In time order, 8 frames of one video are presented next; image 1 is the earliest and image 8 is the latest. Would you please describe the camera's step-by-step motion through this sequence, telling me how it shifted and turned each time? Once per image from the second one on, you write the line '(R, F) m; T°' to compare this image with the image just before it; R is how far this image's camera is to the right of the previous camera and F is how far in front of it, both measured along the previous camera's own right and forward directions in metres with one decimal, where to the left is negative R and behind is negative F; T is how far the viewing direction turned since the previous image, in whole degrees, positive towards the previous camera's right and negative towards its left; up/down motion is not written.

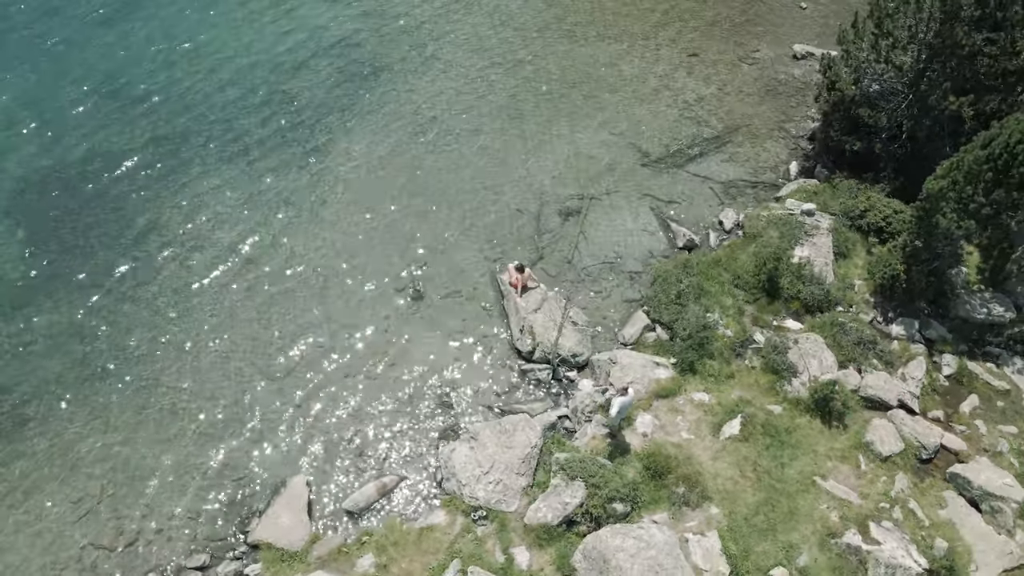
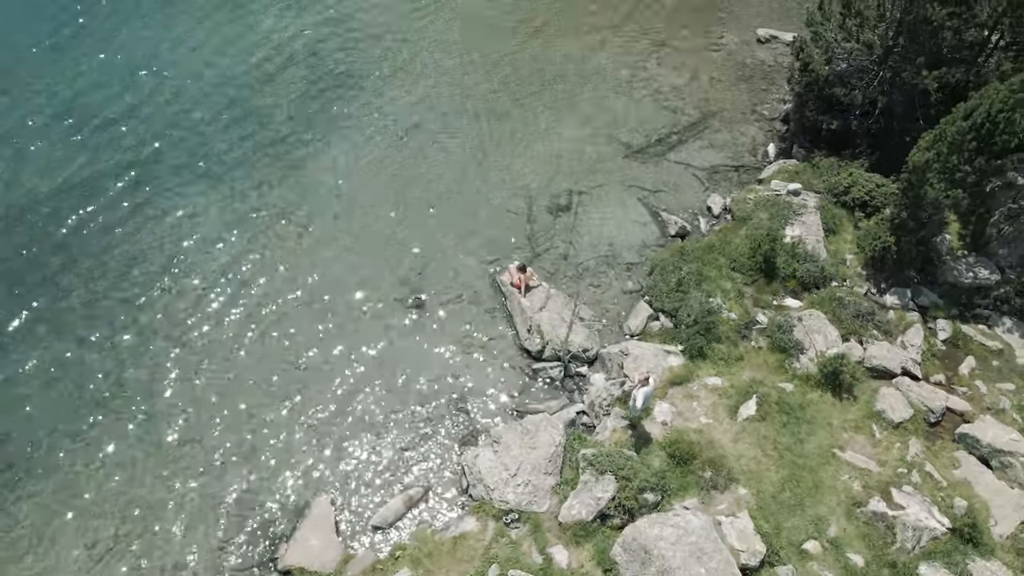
(-1.4, +0.1) m; +4°
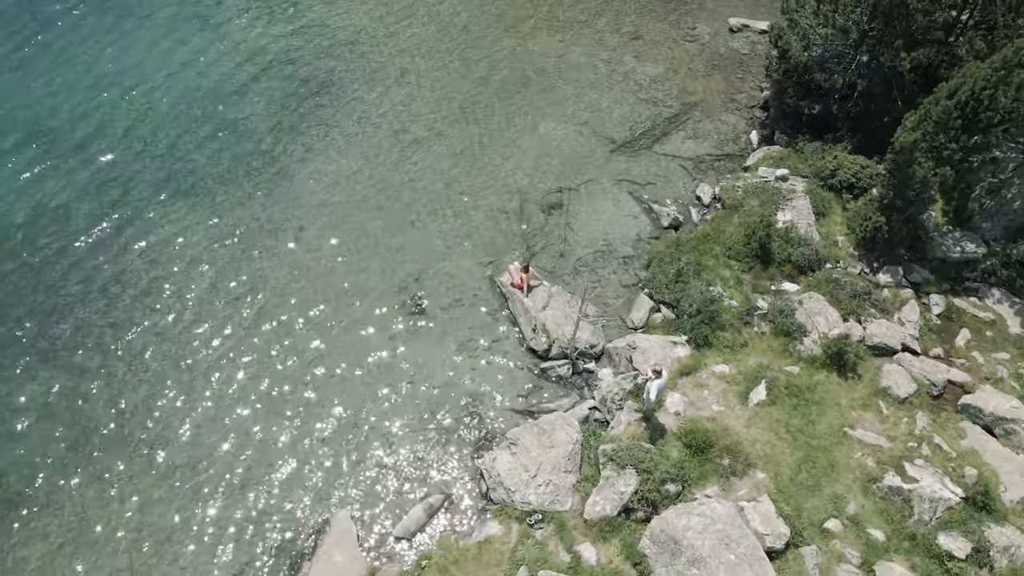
(-1.0, +0.1) m; +3°
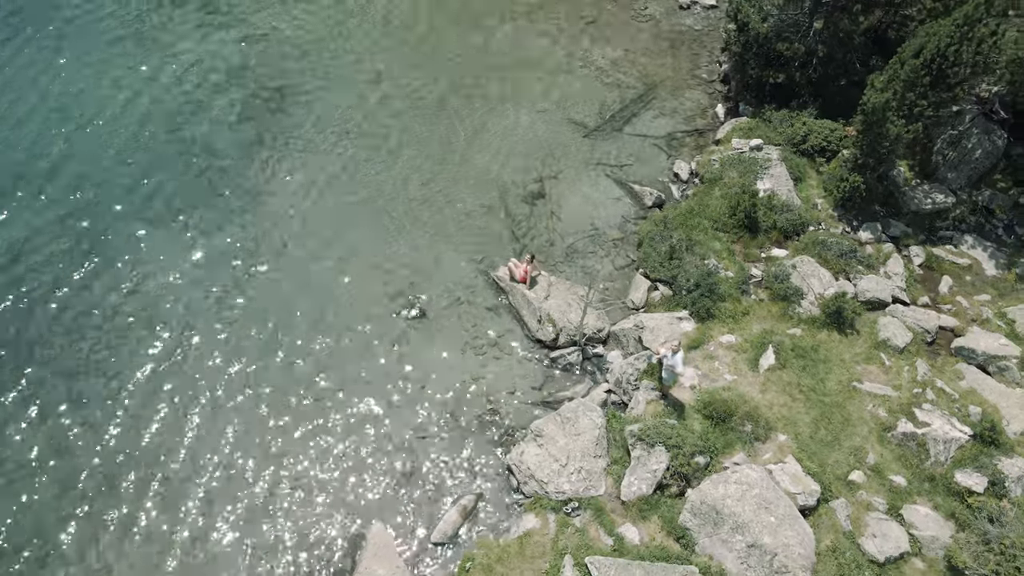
(-1.7, +0.1) m; +5°
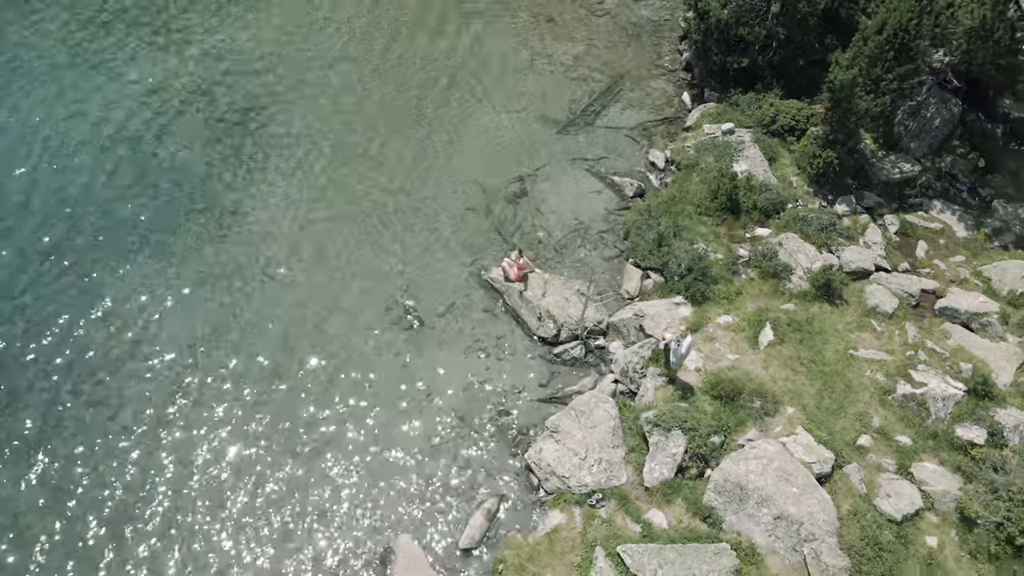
(-1.3, 0.0) m; +4°
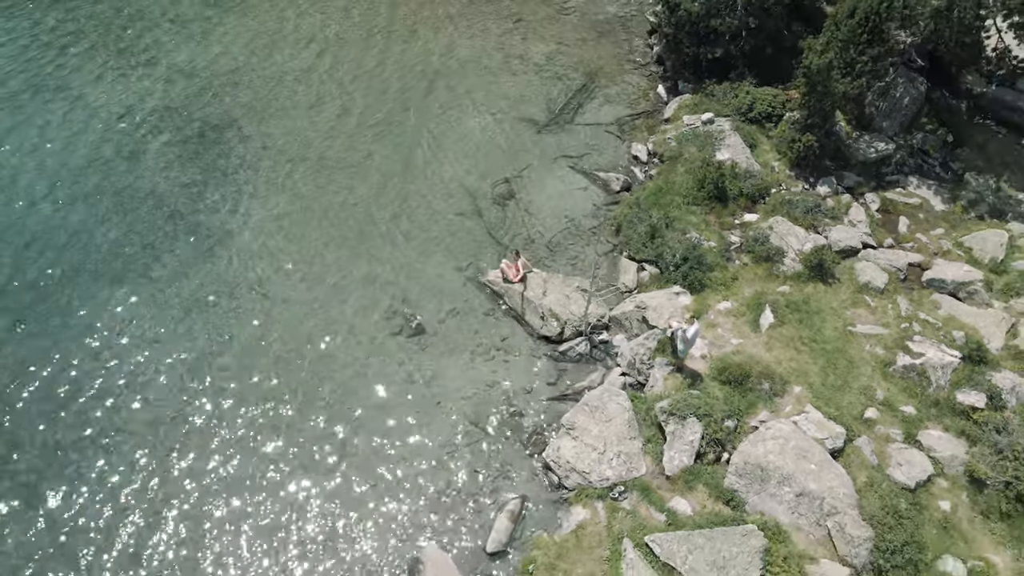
(-1.2, 0.0) m; +3°
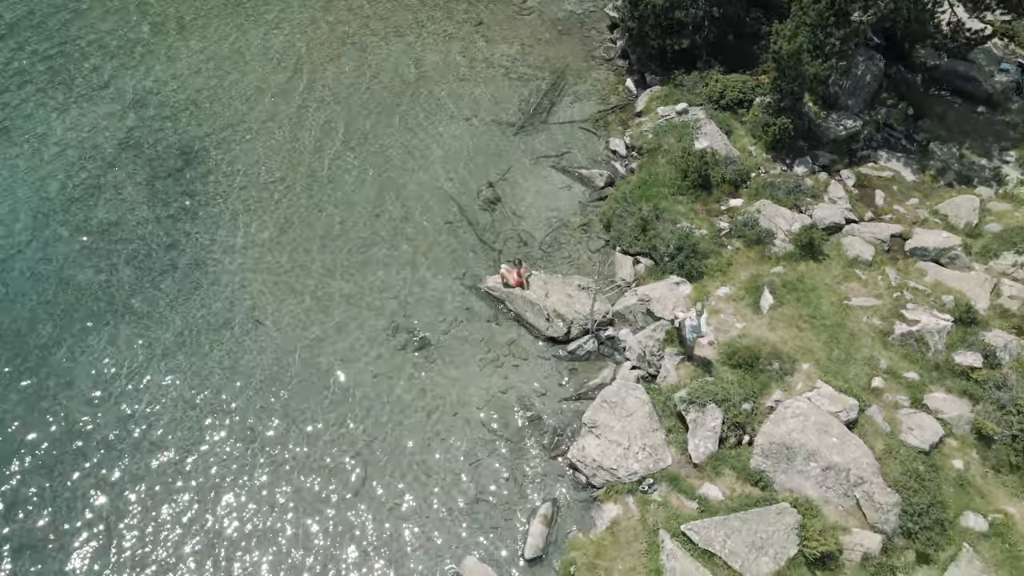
(-1.6, +0.1) m; +4°
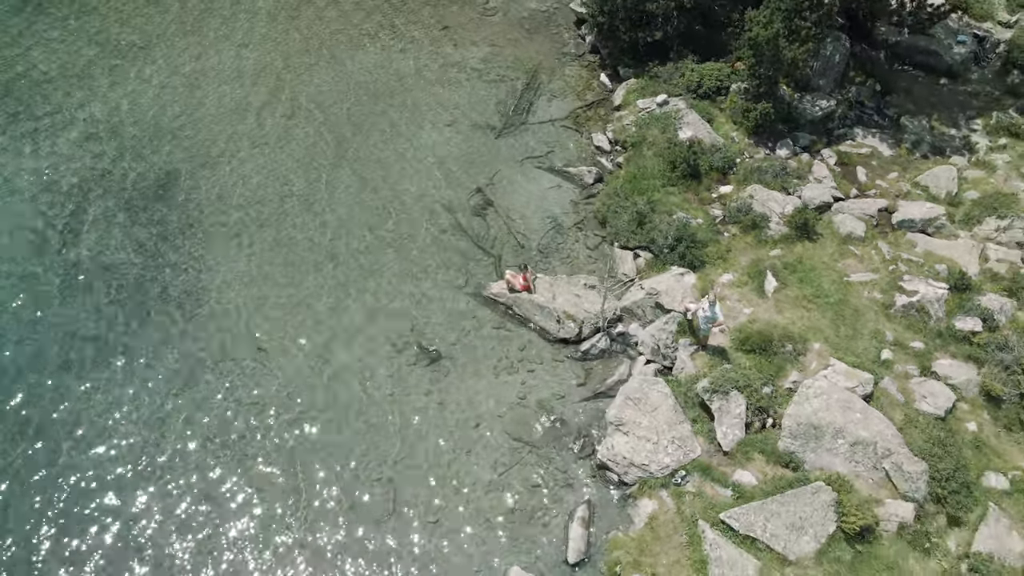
(-1.6, +0.2) m; +4°
